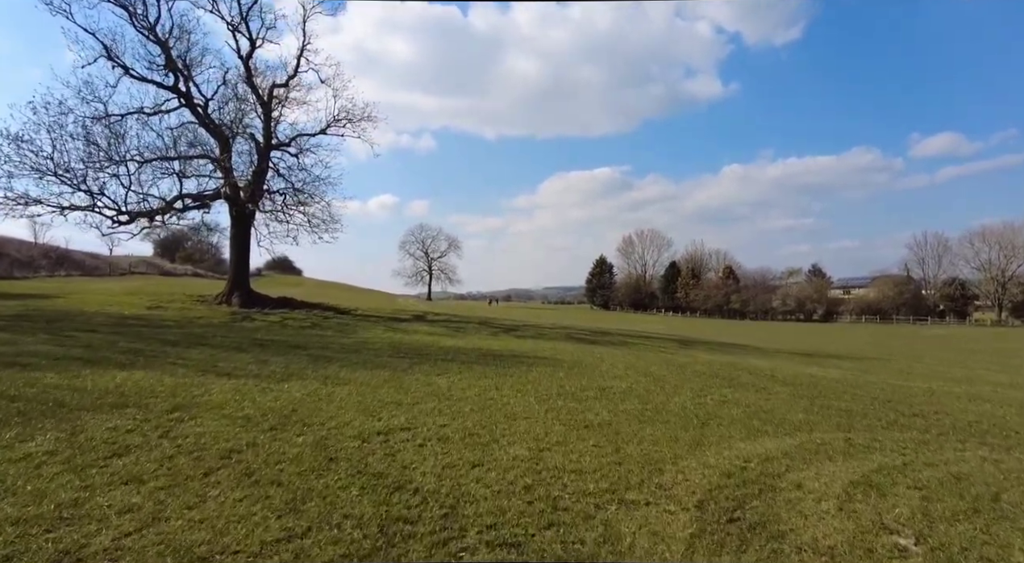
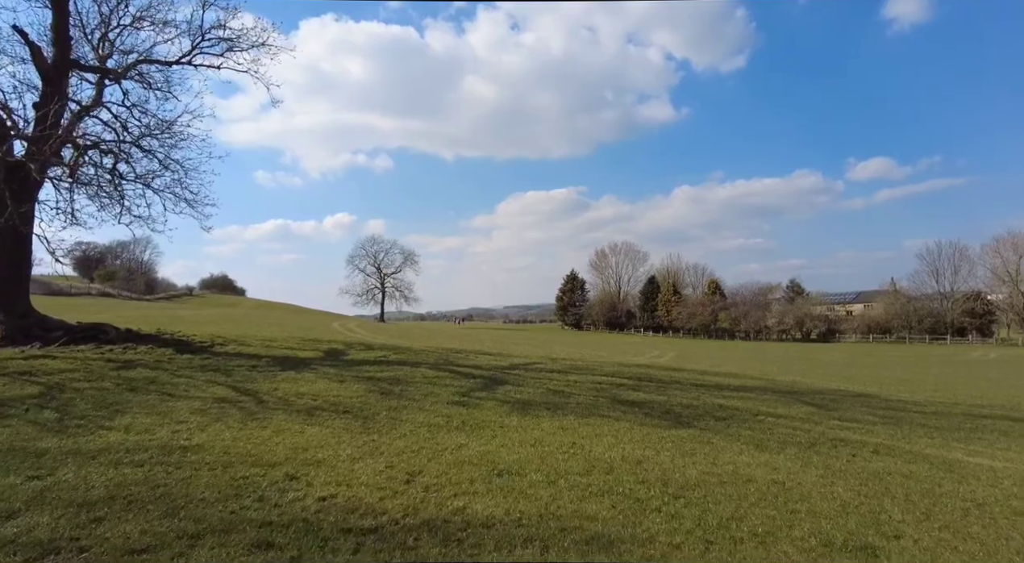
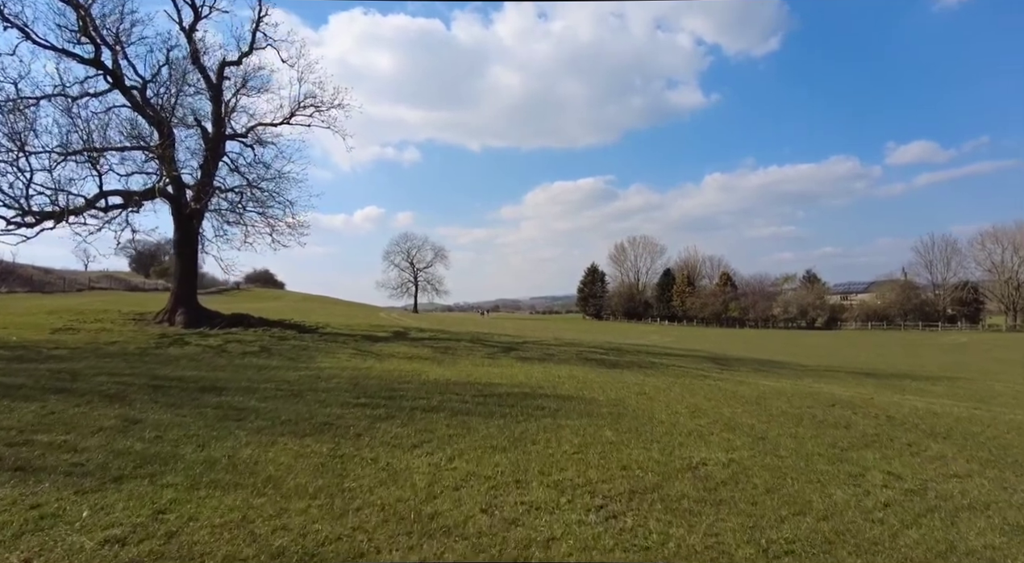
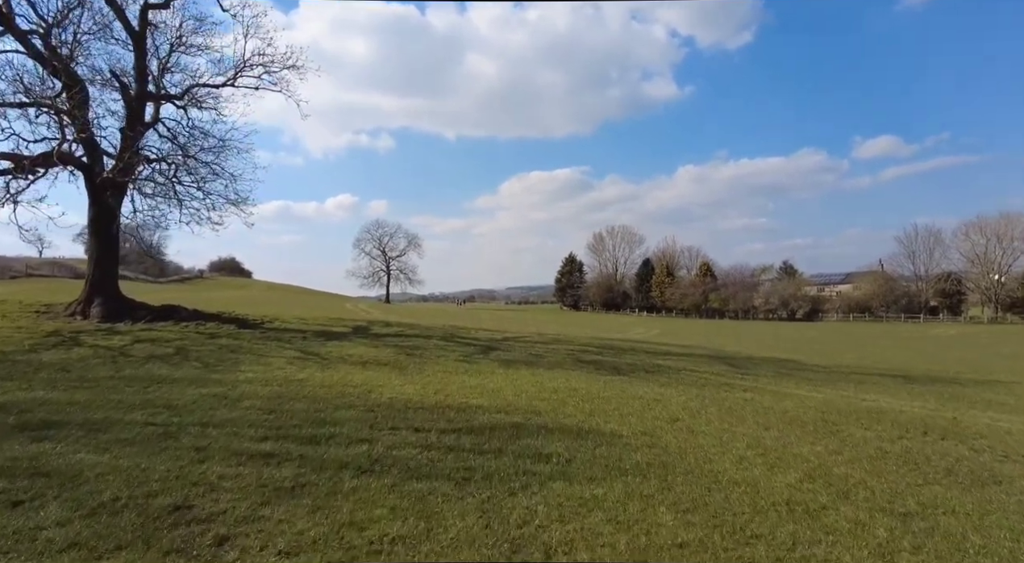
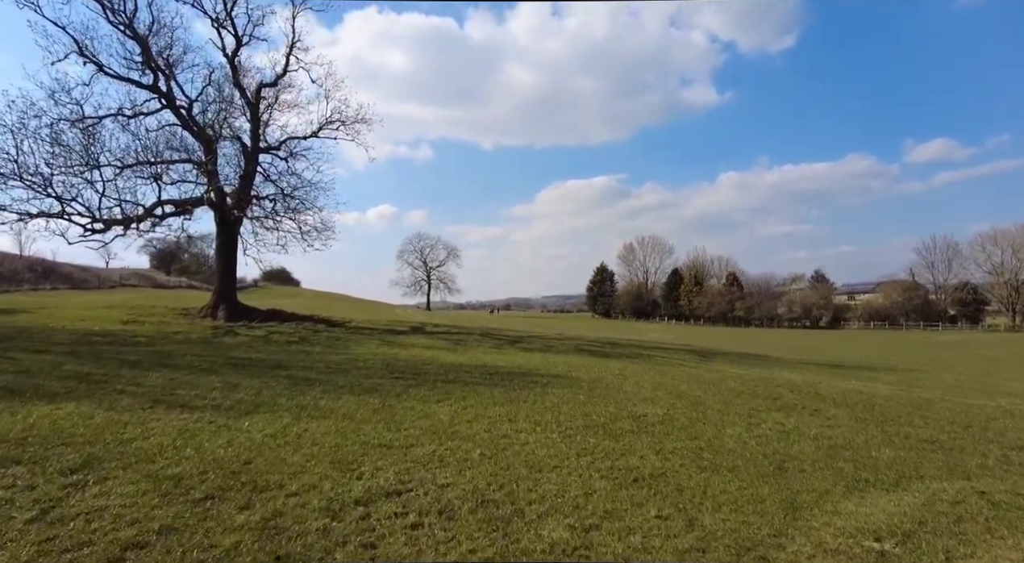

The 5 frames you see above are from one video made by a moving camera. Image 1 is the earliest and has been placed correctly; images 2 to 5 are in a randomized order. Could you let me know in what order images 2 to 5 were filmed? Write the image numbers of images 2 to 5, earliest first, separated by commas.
5, 3, 4, 2
